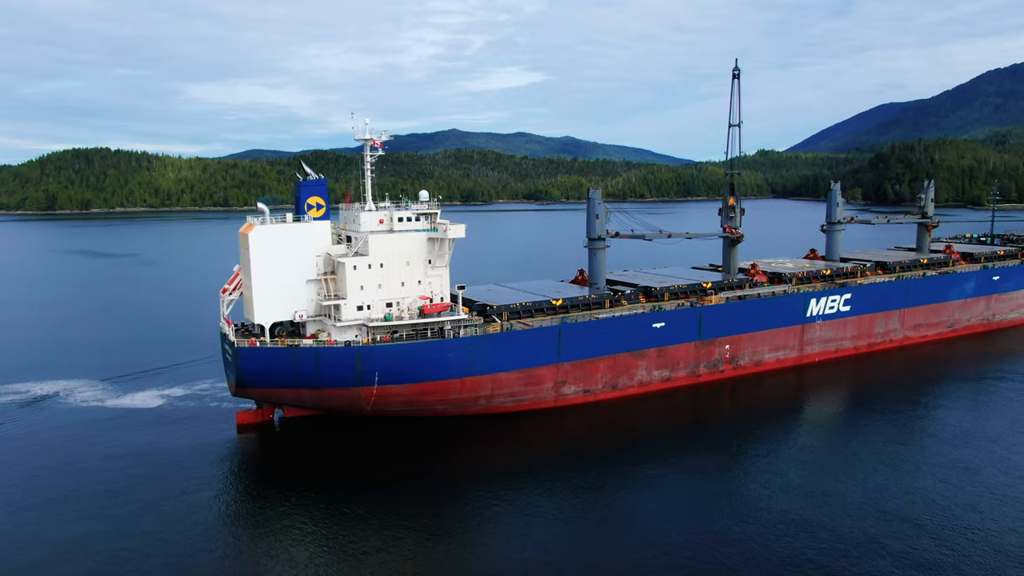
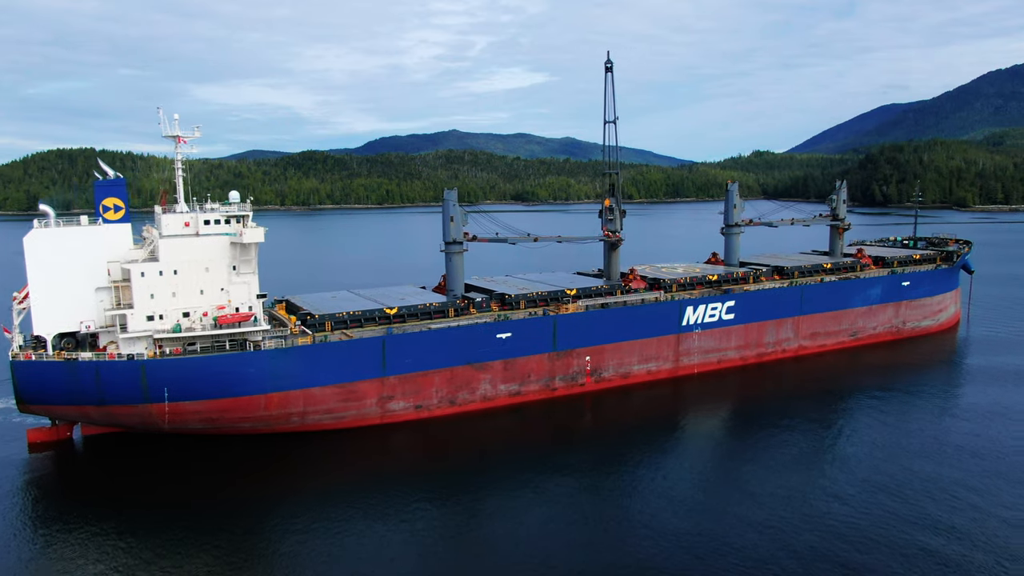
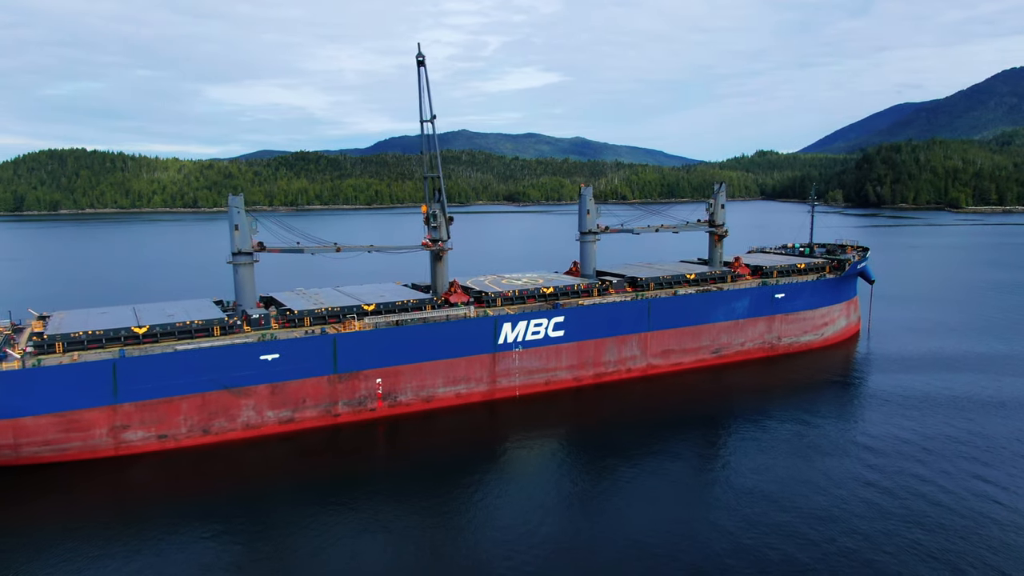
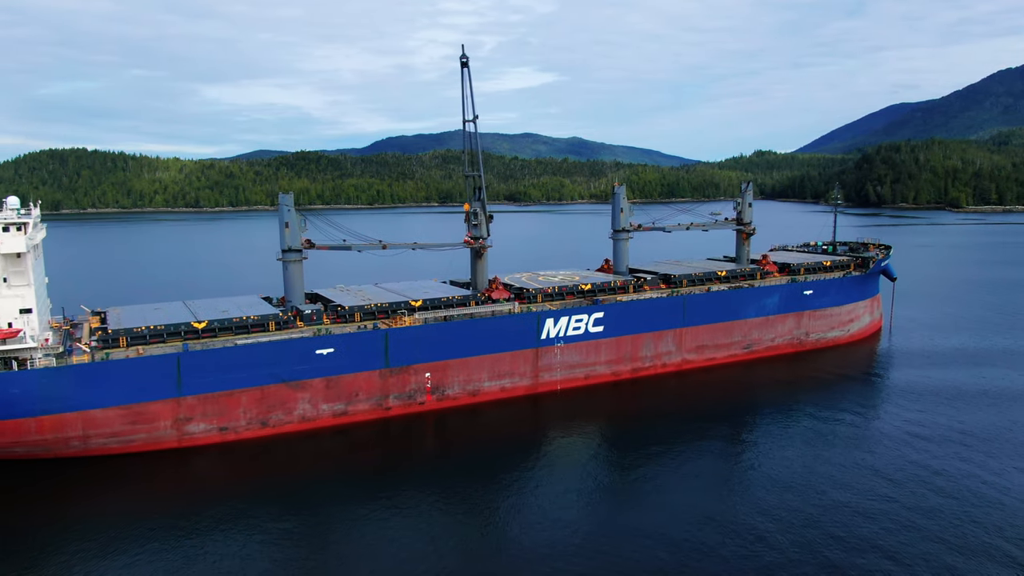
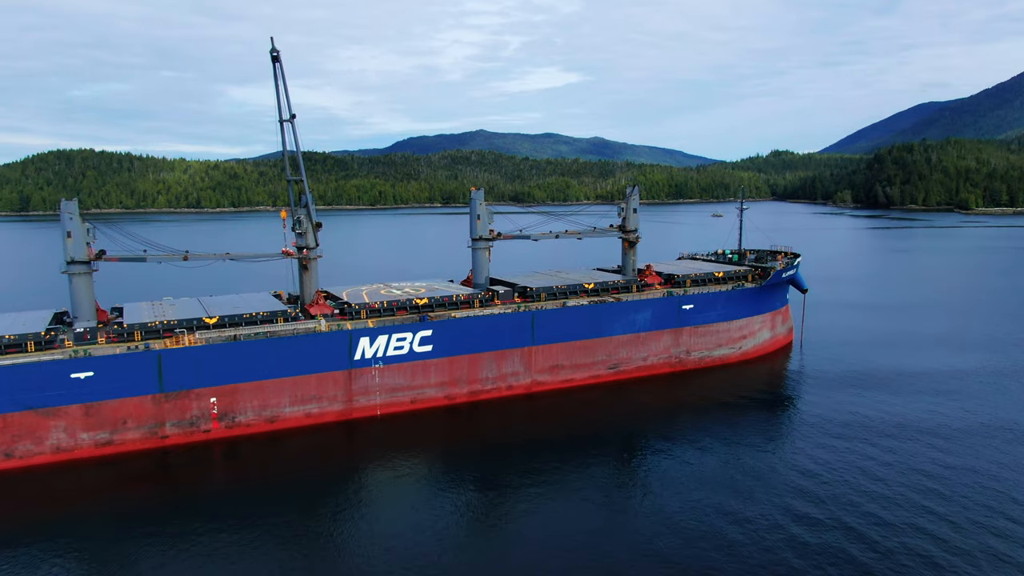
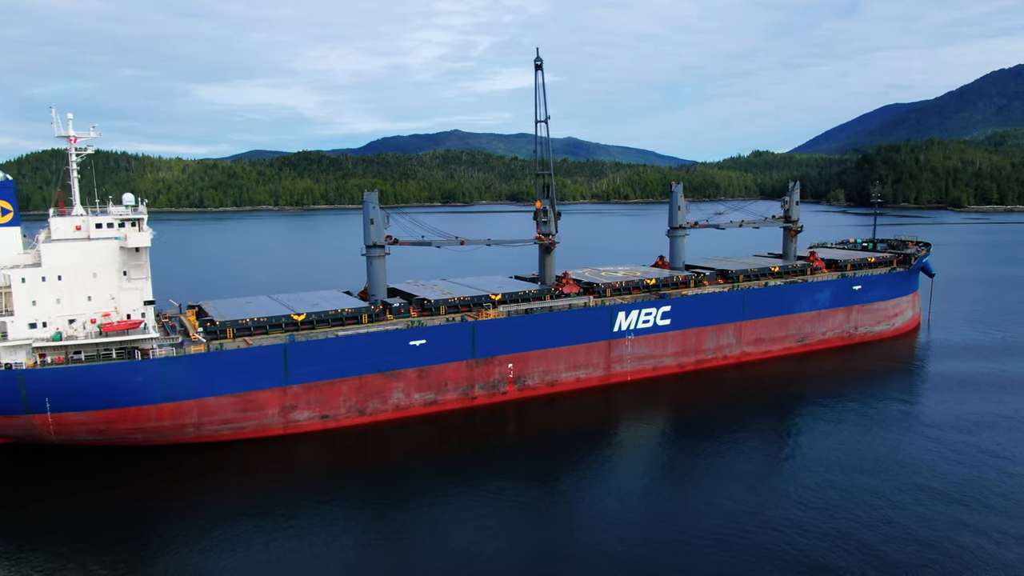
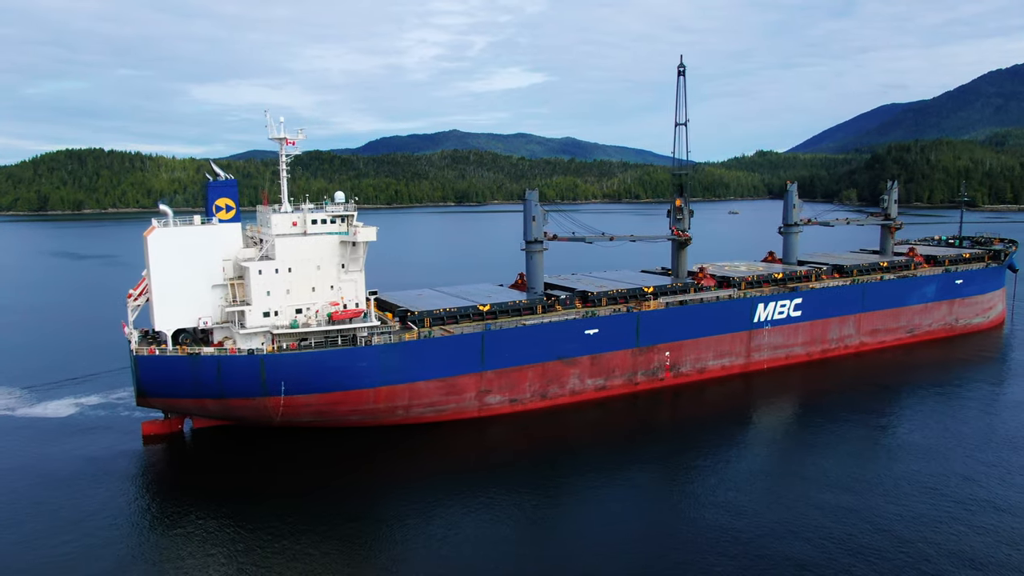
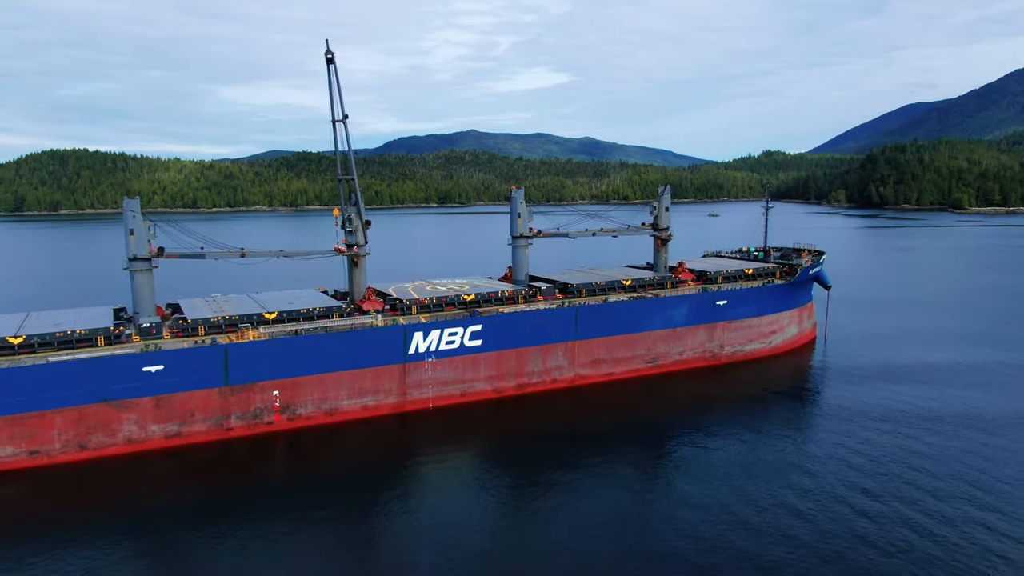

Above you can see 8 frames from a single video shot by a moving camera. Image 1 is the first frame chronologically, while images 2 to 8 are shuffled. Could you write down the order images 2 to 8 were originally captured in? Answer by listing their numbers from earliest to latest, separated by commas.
7, 2, 6, 4, 3, 8, 5
